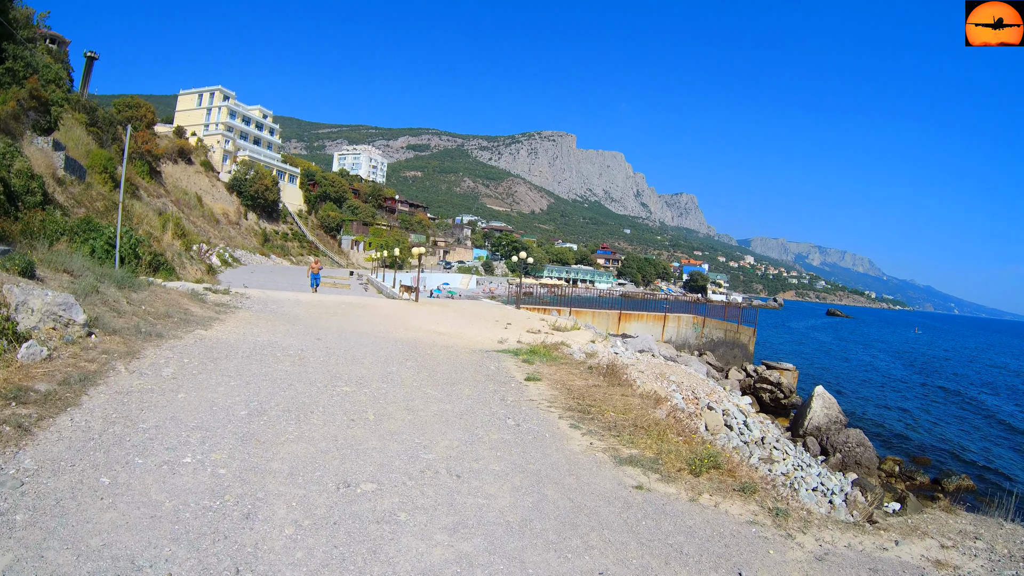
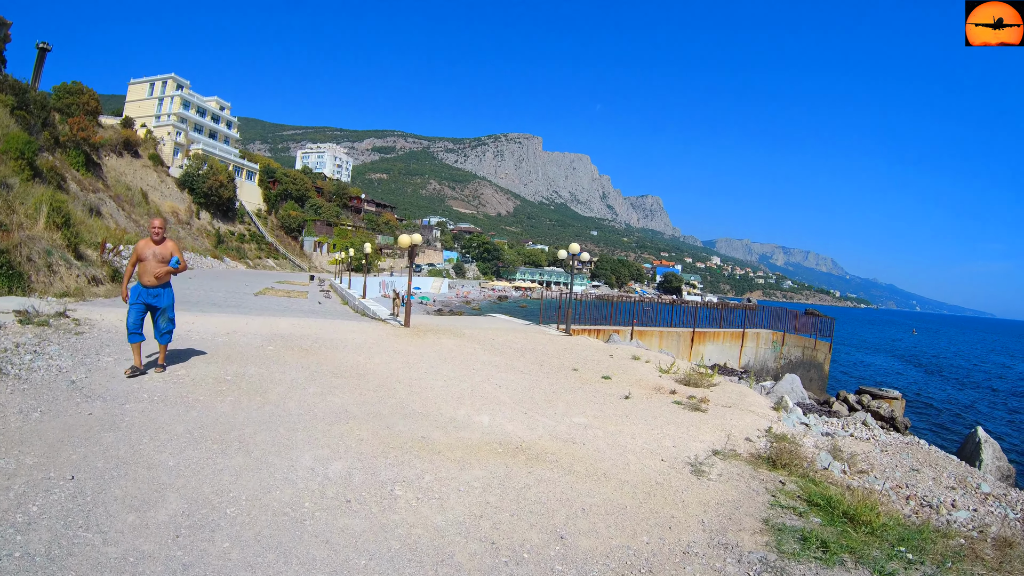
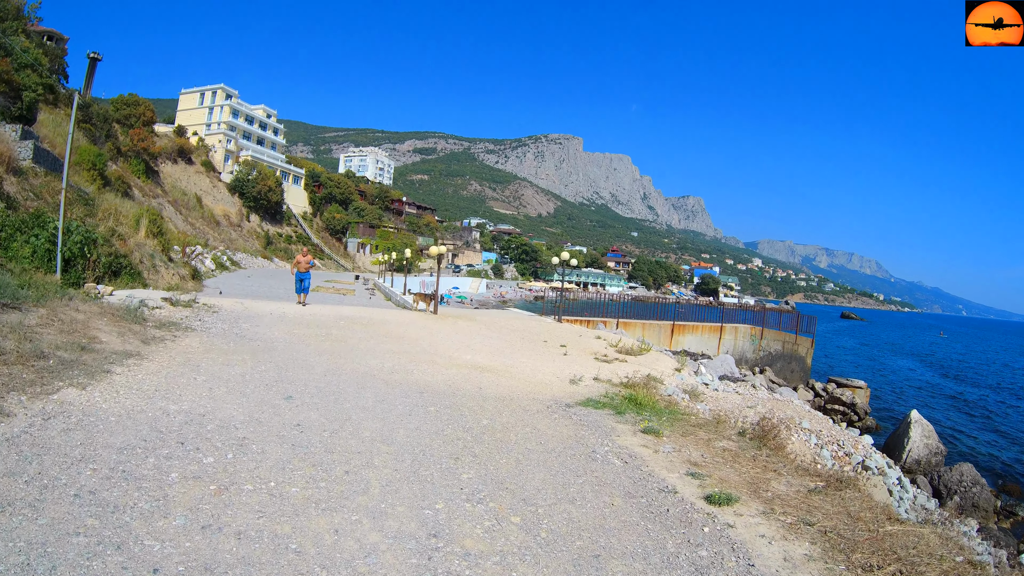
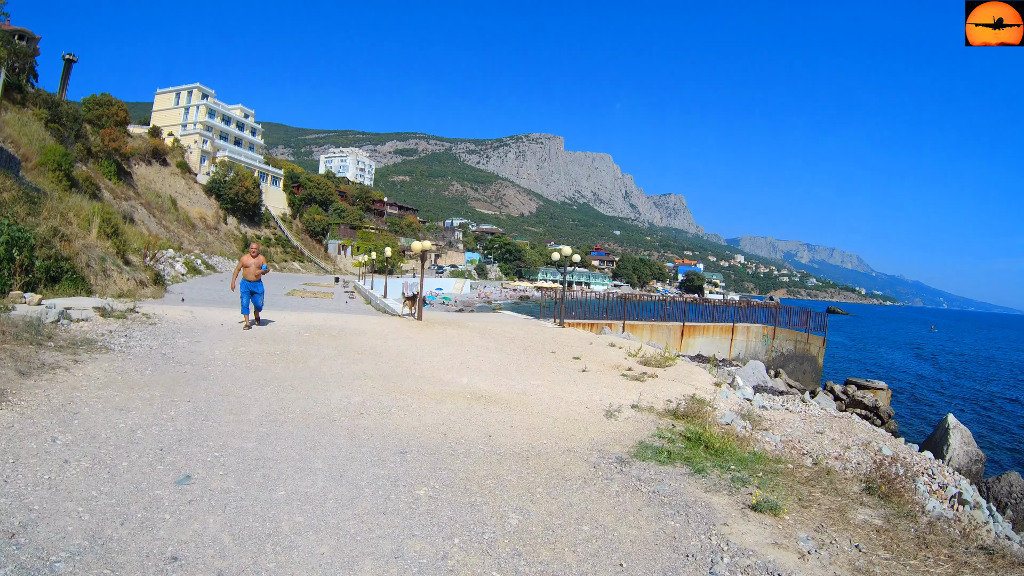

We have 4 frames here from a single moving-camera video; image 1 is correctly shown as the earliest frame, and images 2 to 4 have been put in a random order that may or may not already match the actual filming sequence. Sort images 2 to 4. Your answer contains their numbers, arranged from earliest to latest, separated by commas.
3, 4, 2
